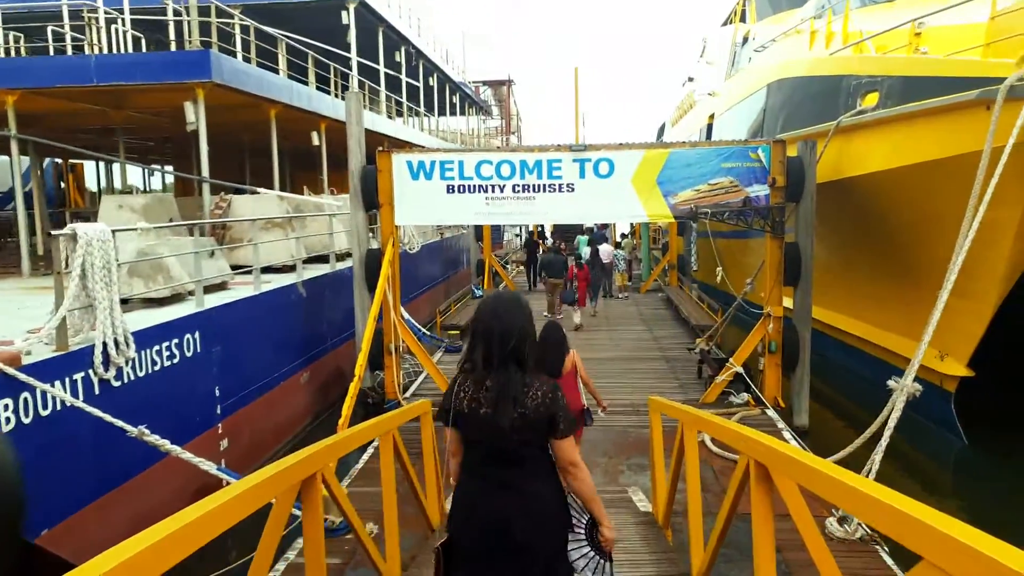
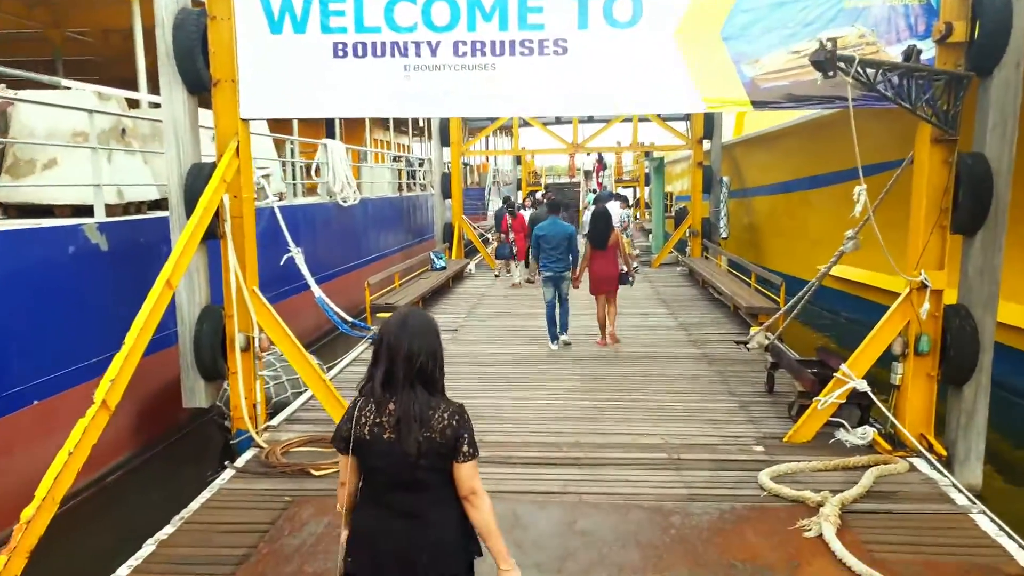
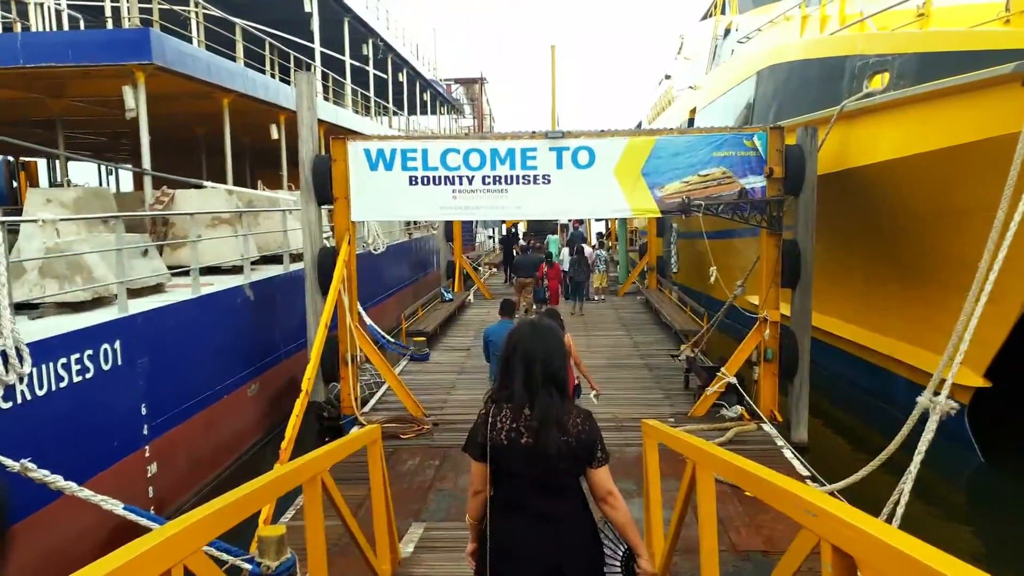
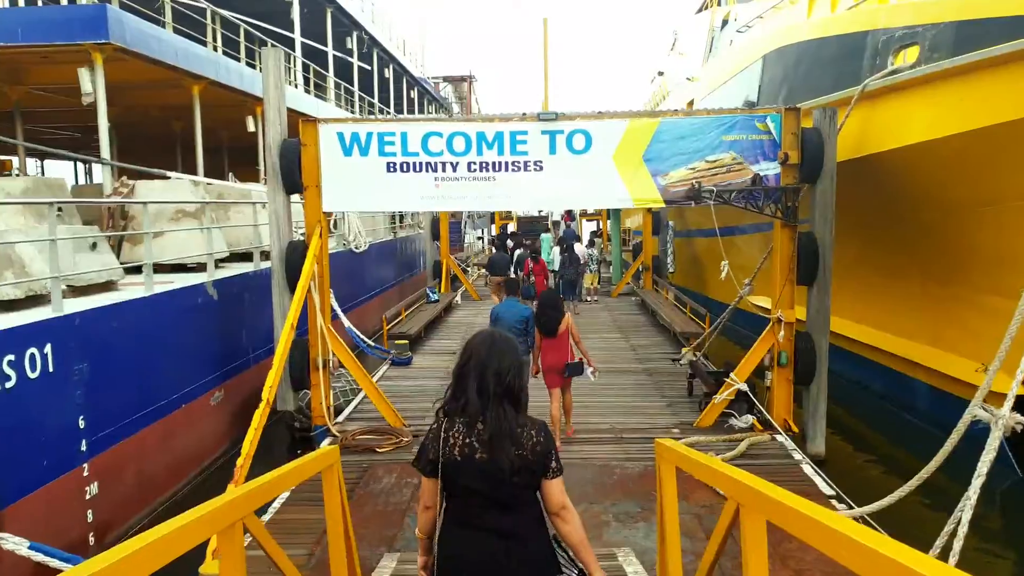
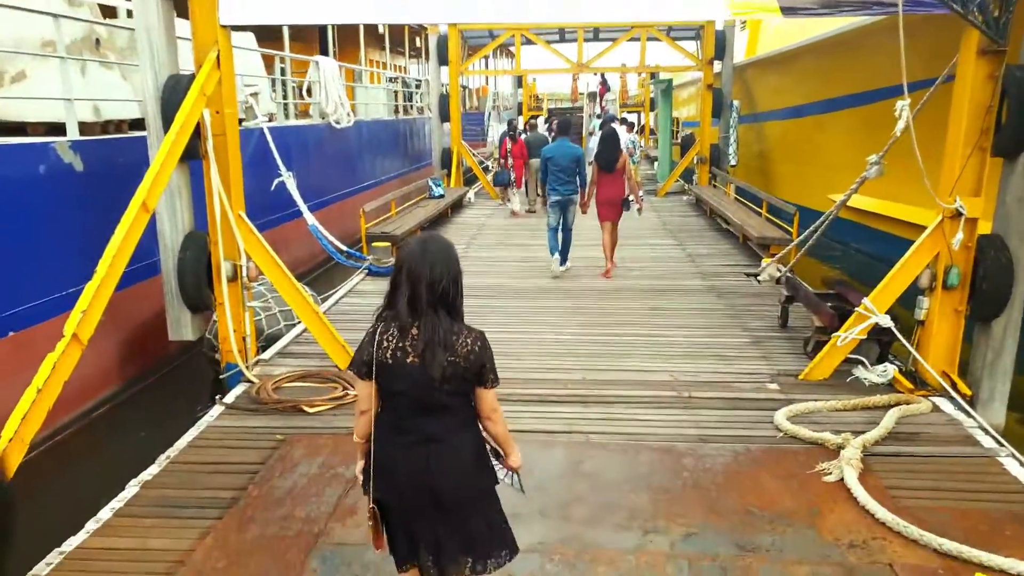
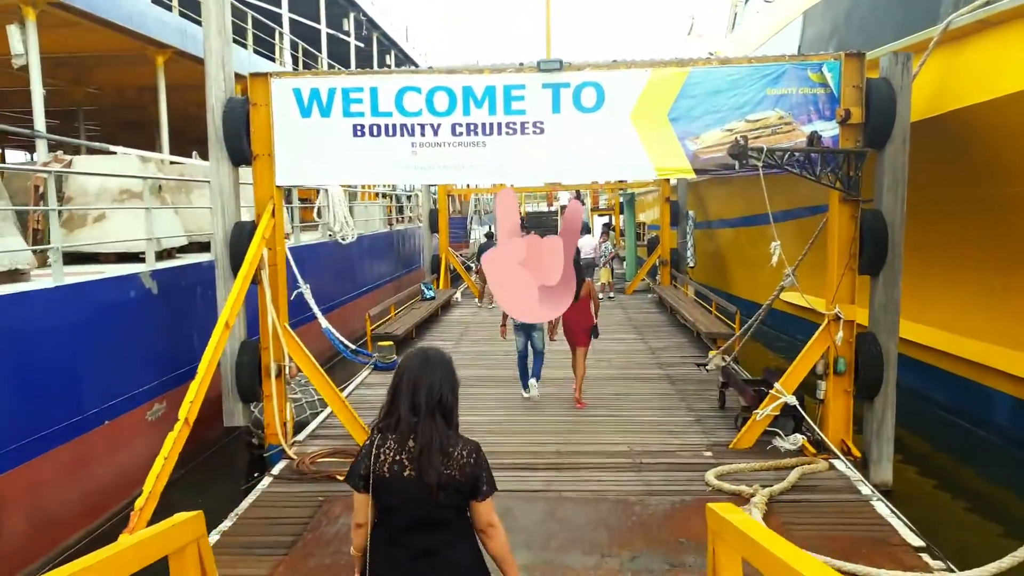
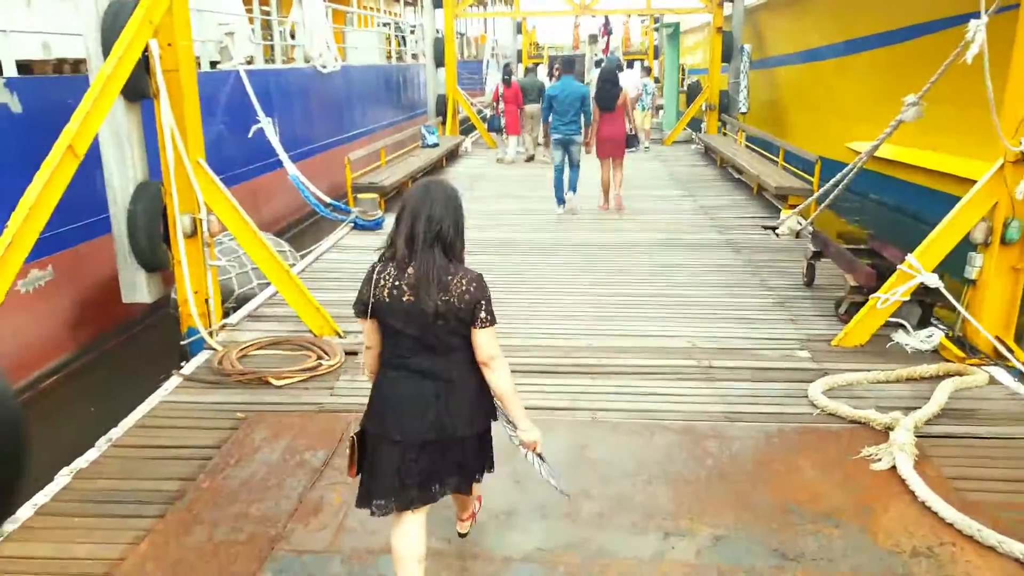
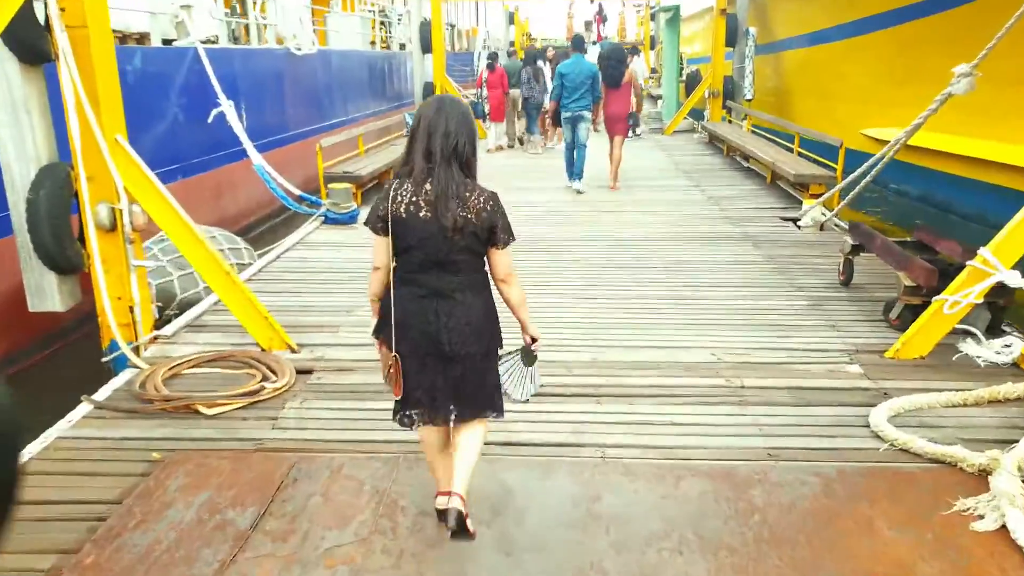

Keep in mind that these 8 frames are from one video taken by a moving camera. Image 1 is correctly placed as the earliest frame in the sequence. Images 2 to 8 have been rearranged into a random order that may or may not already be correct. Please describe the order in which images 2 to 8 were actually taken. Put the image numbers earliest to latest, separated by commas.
3, 4, 6, 2, 5, 7, 8
